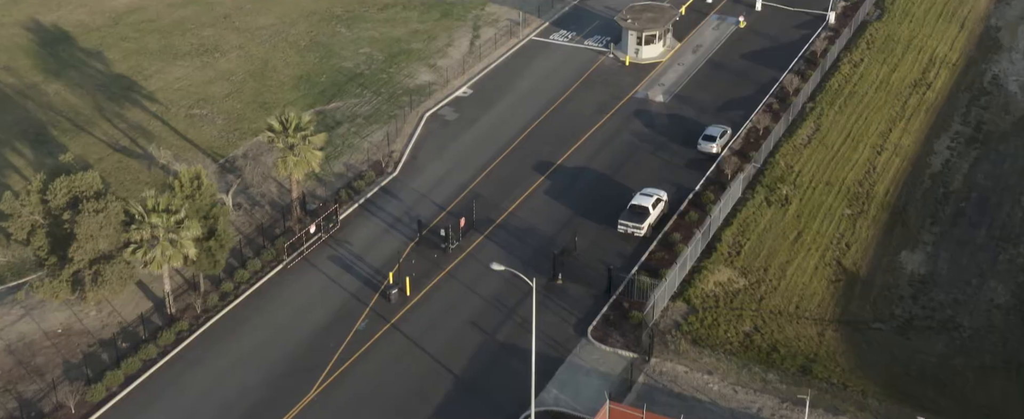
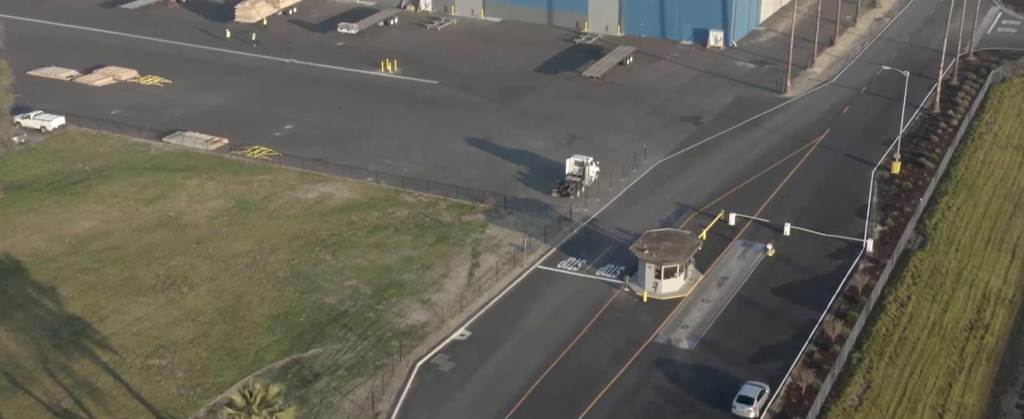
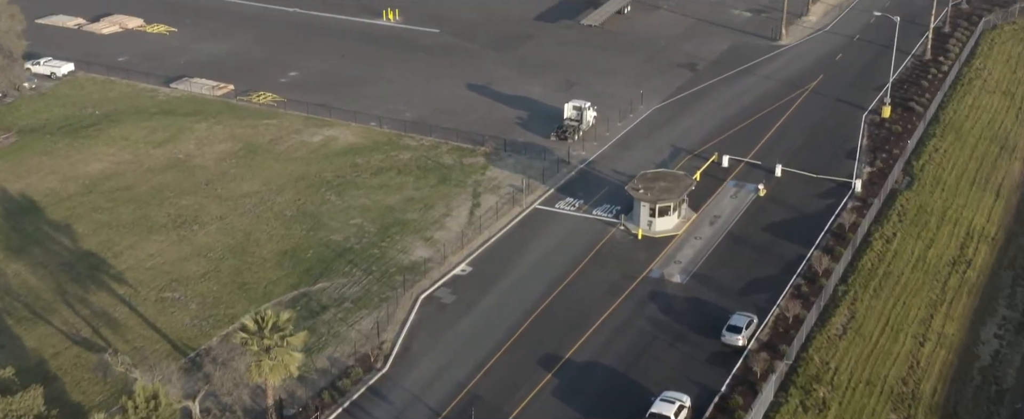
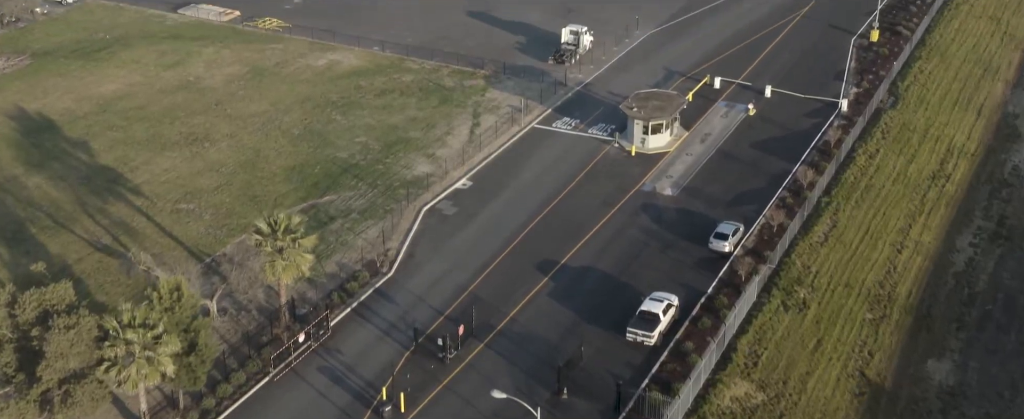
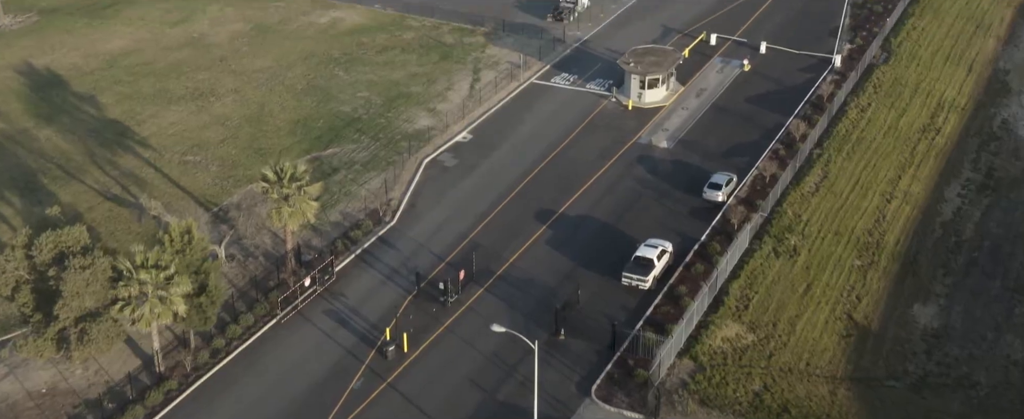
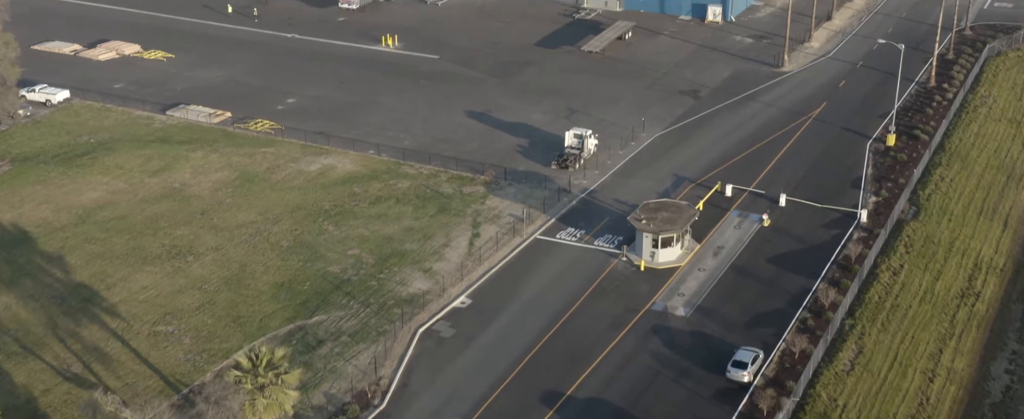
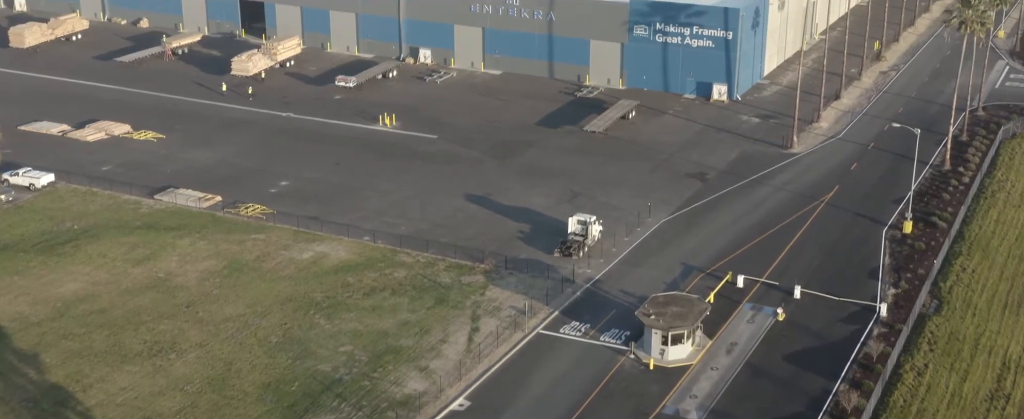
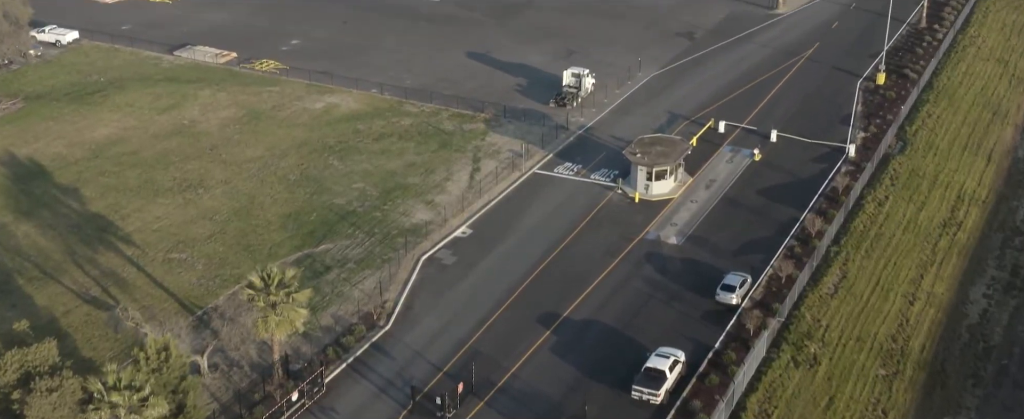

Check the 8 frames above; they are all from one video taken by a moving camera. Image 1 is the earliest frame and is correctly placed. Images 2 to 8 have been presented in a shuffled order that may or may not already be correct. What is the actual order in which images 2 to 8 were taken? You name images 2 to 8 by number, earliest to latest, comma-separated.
5, 4, 8, 3, 6, 2, 7
